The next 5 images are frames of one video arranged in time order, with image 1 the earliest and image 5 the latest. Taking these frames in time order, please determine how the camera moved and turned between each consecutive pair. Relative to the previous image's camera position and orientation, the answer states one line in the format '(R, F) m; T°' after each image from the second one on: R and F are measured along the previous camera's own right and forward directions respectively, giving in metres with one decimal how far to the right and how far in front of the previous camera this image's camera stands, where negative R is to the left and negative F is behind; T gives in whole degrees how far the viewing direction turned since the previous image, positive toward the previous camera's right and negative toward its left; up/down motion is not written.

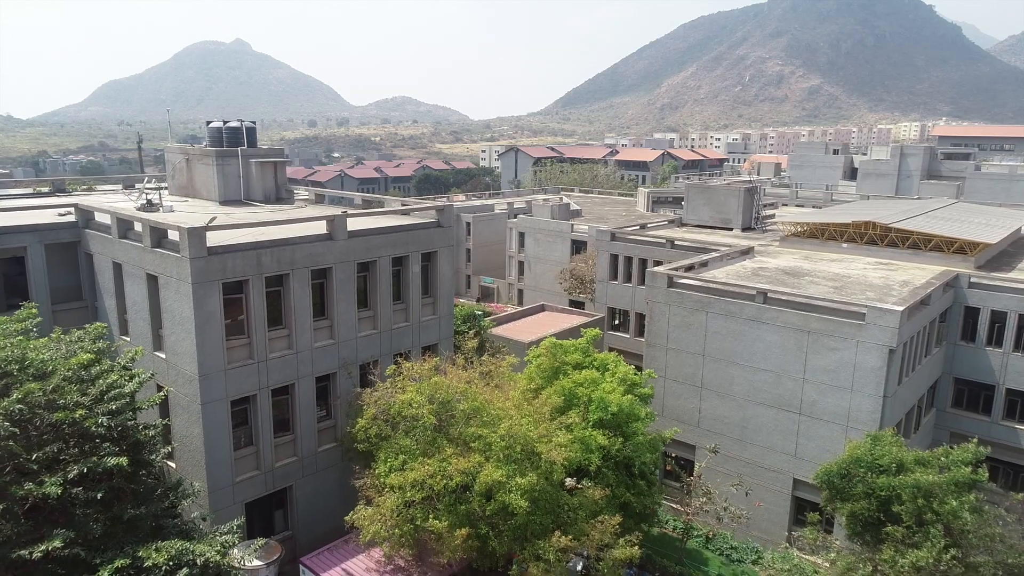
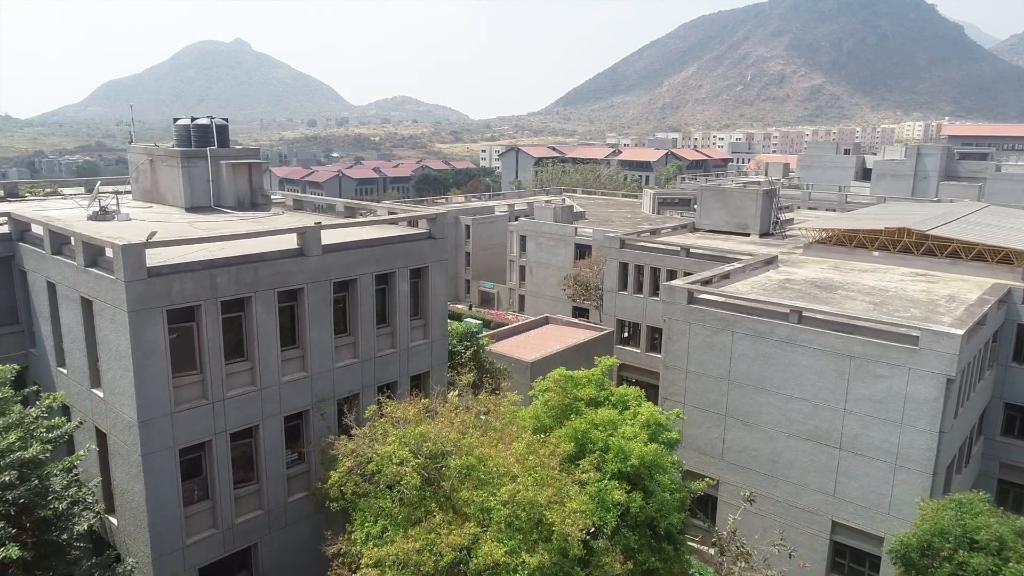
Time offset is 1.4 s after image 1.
(-0.1, +3.2) m; 0°
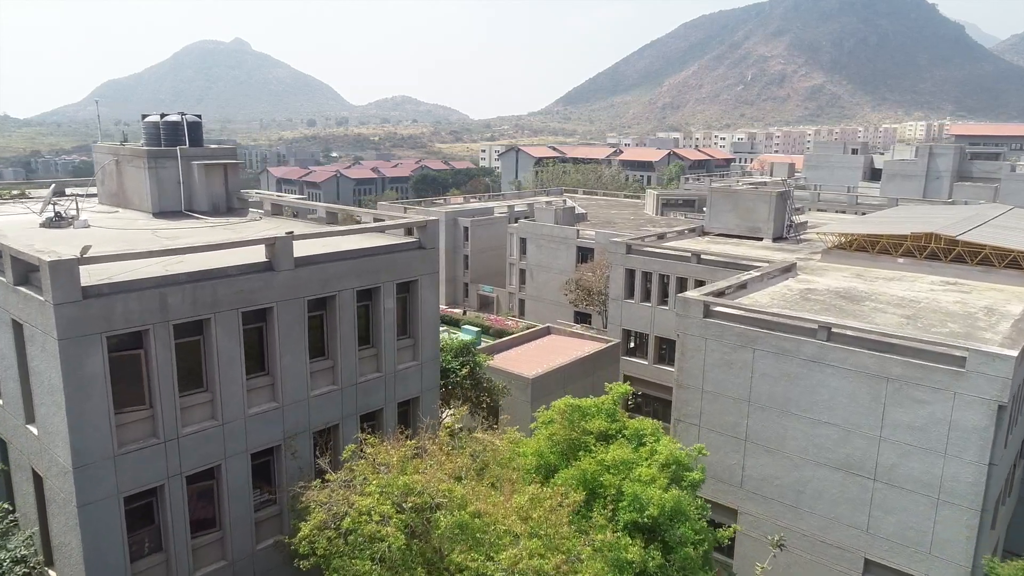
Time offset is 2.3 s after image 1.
(0.0, +2.3) m; 0°
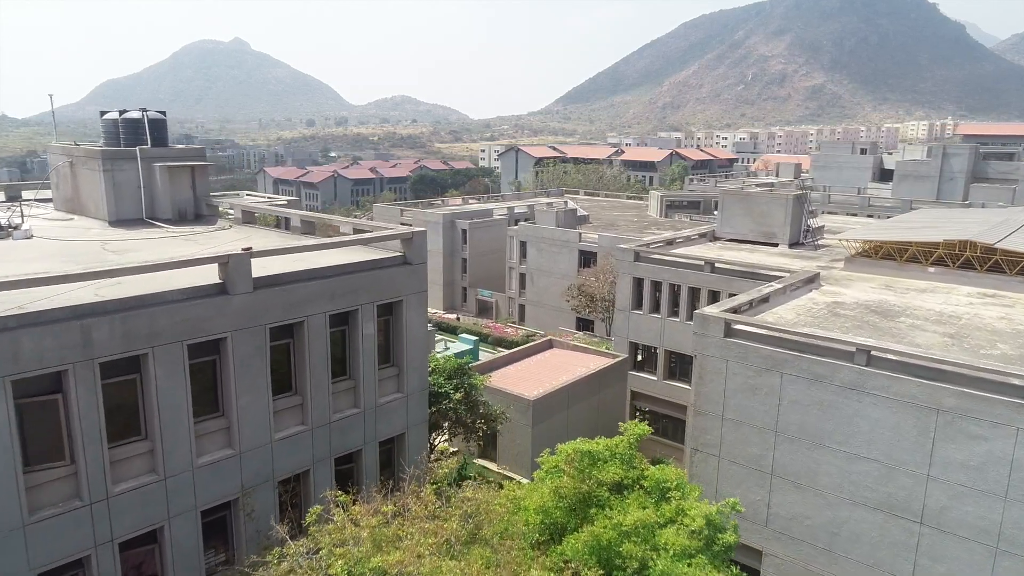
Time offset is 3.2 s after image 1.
(0.0, +2.6) m; 0°
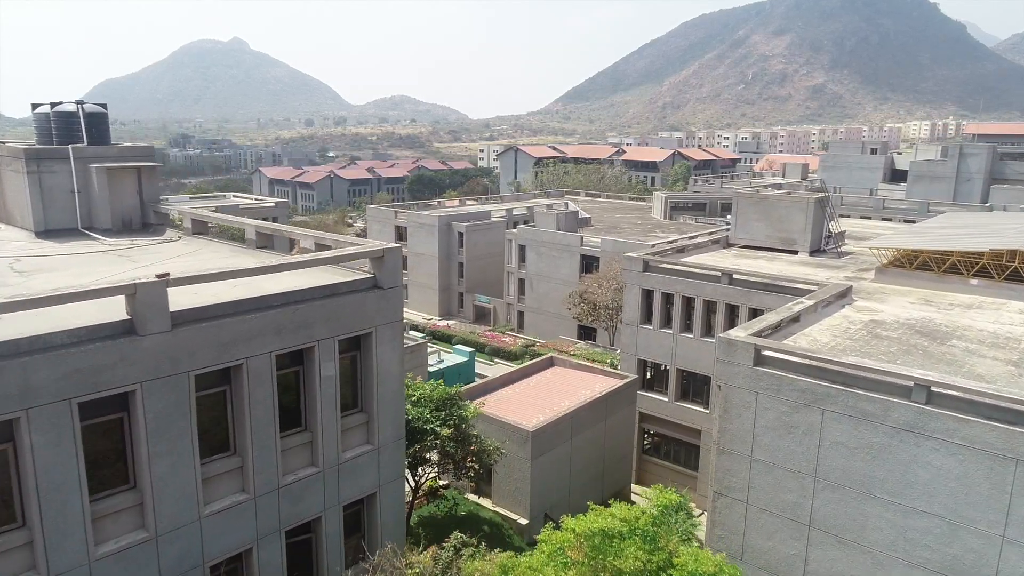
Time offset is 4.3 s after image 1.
(+0.1, +3.1) m; 0°
